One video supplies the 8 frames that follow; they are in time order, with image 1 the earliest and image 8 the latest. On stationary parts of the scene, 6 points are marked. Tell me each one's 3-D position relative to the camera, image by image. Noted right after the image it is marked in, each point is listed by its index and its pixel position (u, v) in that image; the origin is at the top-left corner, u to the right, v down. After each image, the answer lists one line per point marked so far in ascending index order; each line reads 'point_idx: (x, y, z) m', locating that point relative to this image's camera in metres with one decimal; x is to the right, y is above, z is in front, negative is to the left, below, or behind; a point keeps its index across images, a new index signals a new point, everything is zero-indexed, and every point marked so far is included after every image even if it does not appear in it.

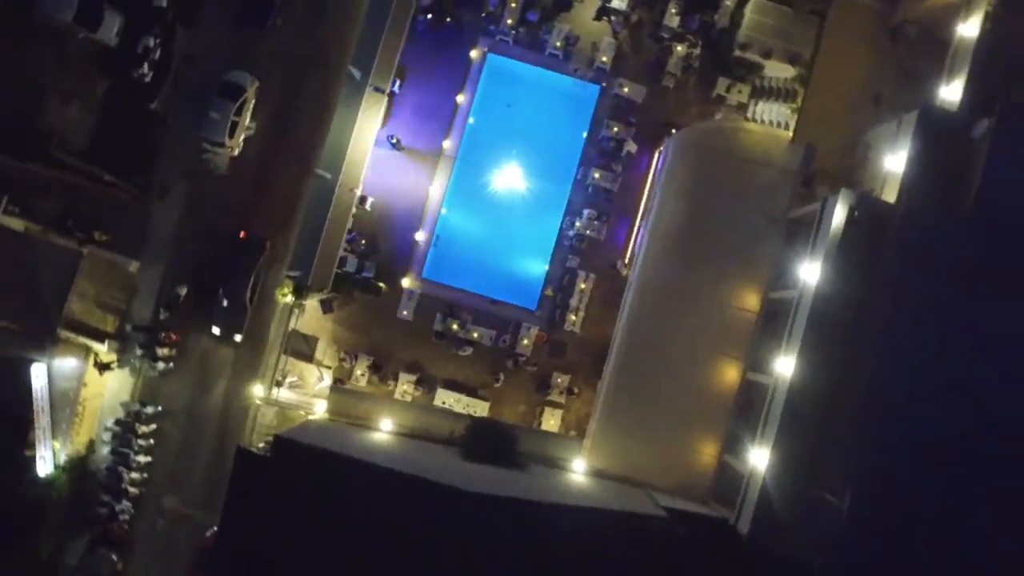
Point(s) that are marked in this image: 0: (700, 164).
0: (+3.2, +2.1, +15.3) m
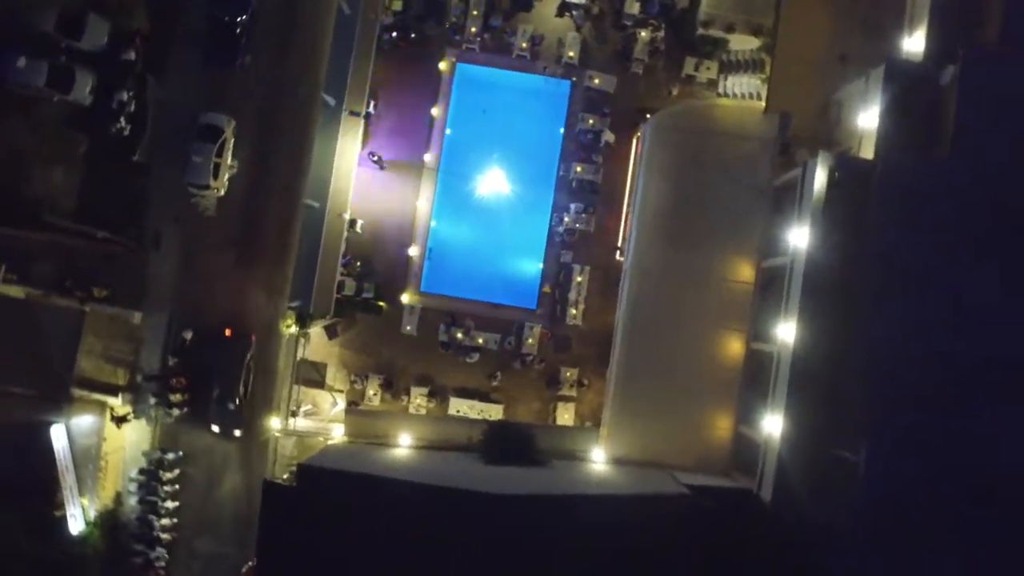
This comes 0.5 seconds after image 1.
0: (+2.9, +2.5, +15.5) m
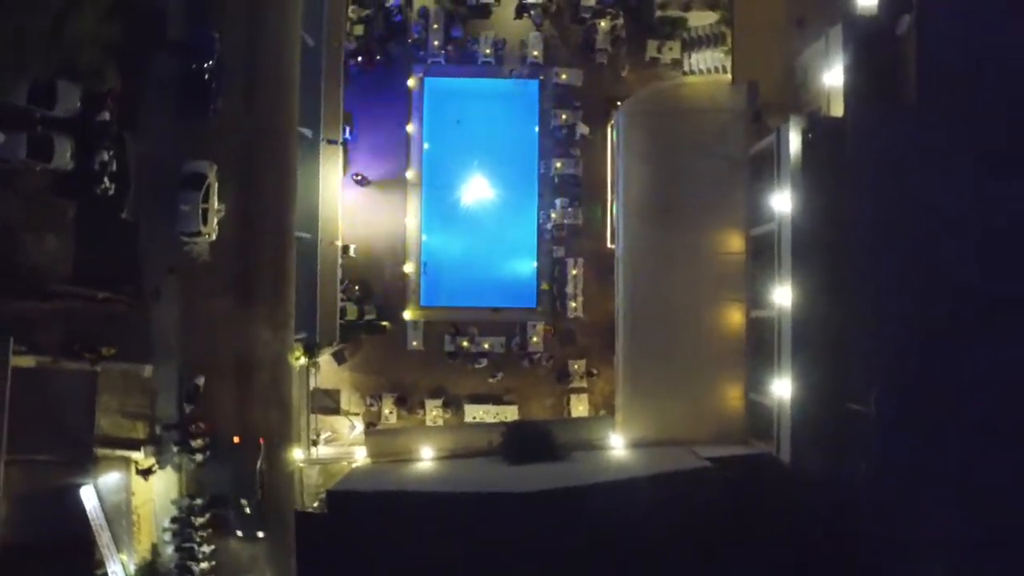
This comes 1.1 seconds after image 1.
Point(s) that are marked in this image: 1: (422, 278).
0: (+2.5, +2.8, +15.7) m
1: (-1.7, +0.2, +16.3) m
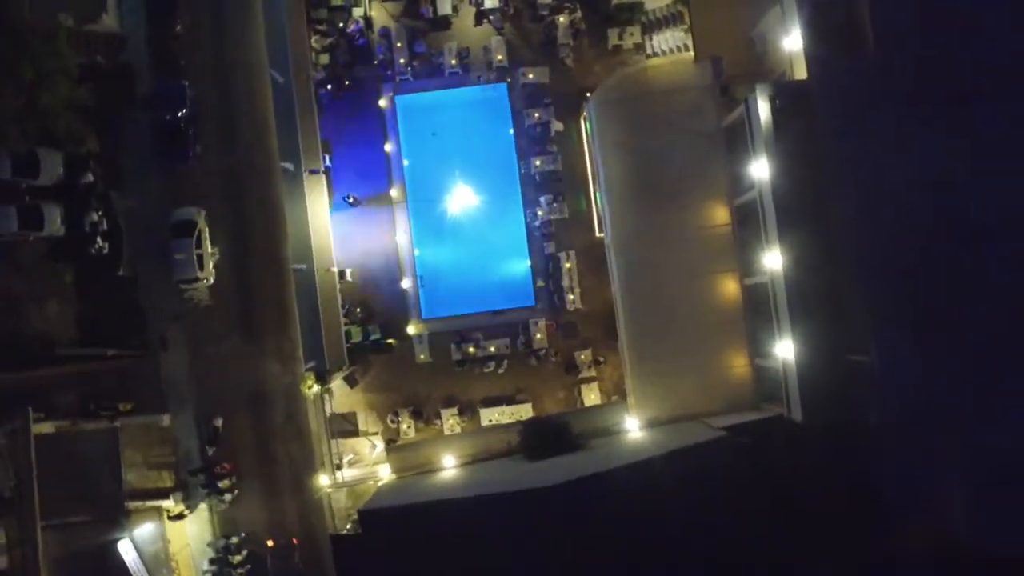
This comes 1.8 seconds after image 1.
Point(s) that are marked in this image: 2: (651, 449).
0: (+2.0, +3.1, +16.0) m
1: (-1.7, -0.1, +16.6) m
2: (+2.2, -2.5, +13.8) m
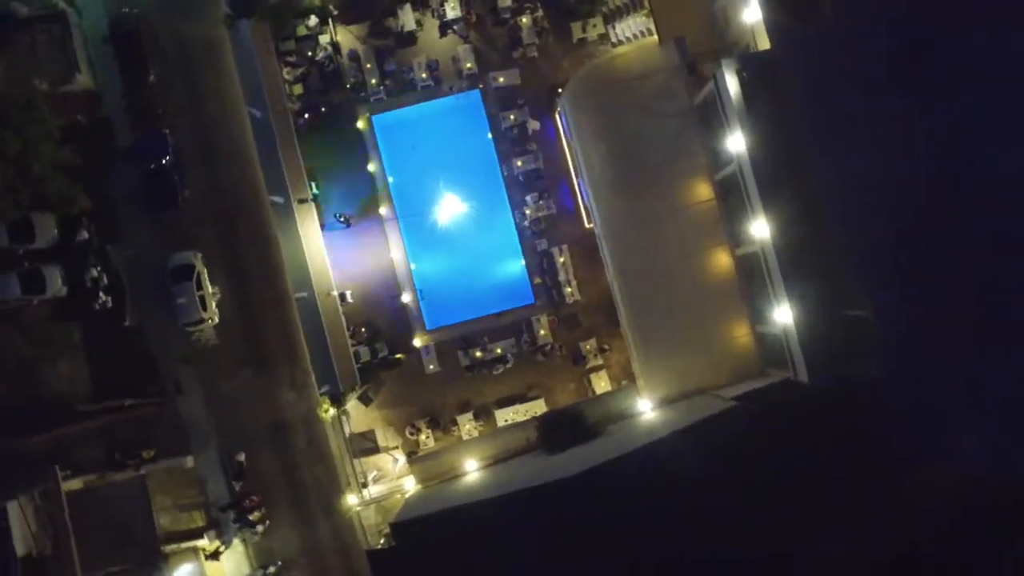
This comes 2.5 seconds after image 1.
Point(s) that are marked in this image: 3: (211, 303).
0: (+1.6, +3.3, +16.3) m
1: (-1.7, -0.3, +16.9) m
2: (+2.5, -2.2, +14.1) m
3: (-5.4, -0.3, +15.9) m
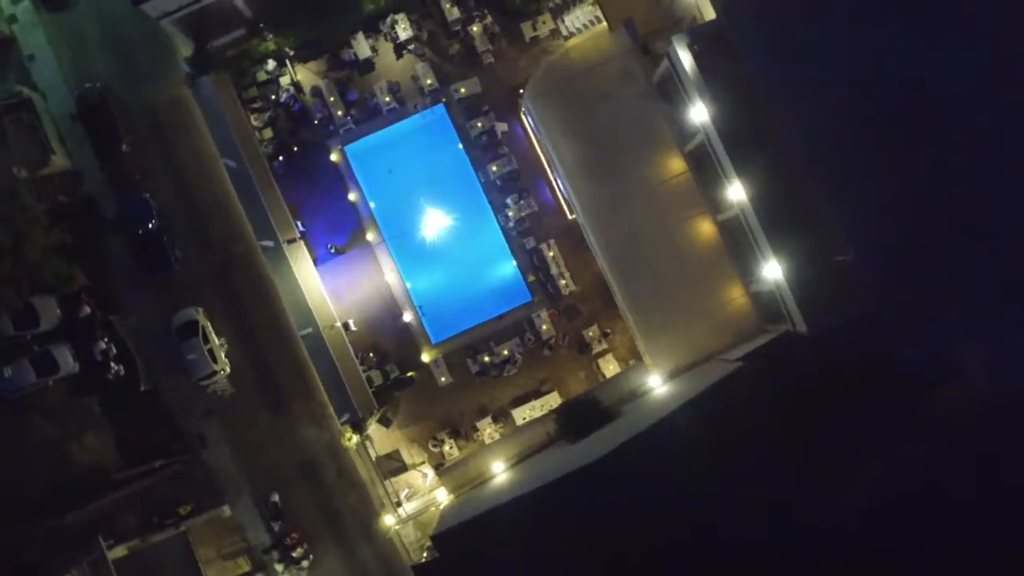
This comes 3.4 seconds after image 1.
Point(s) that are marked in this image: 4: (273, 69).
0: (+0.9, +3.5, +16.7) m
1: (-1.7, -0.6, +17.3) m
2: (+2.7, -1.8, +14.5) m
3: (-5.3, -1.2, +16.3) m
4: (-4.5, +4.2, +16.8) m
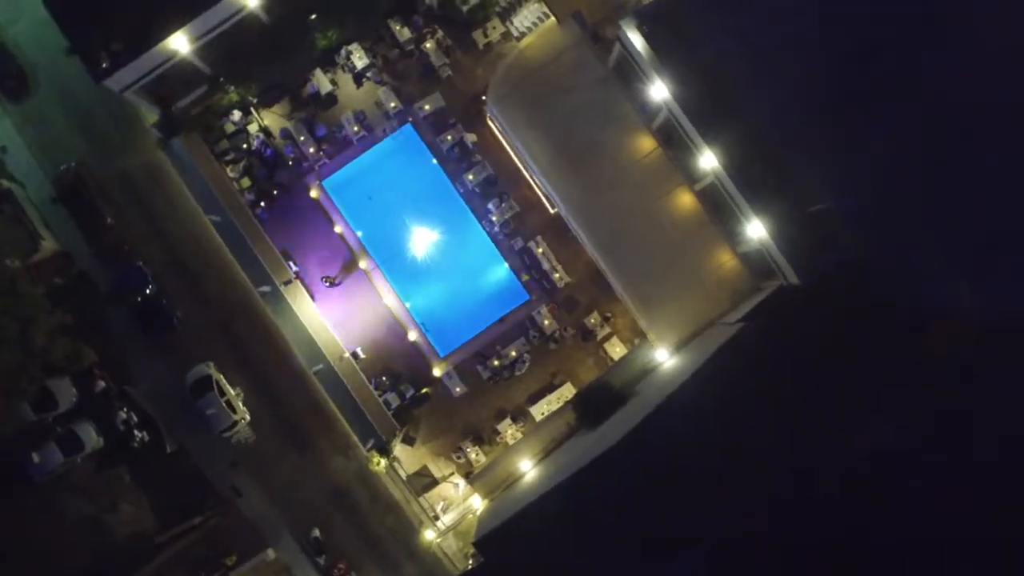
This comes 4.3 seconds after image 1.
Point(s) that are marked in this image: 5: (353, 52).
0: (+0.2, +3.6, +17.0) m
1: (-1.7, -0.9, +17.6) m
2: (+3.0, -1.4, +14.9) m
3: (-5.1, -2.2, +16.6) m
4: (-5.3, +3.3, +17.1) m
5: (-3.1, +4.6, +17.4) m
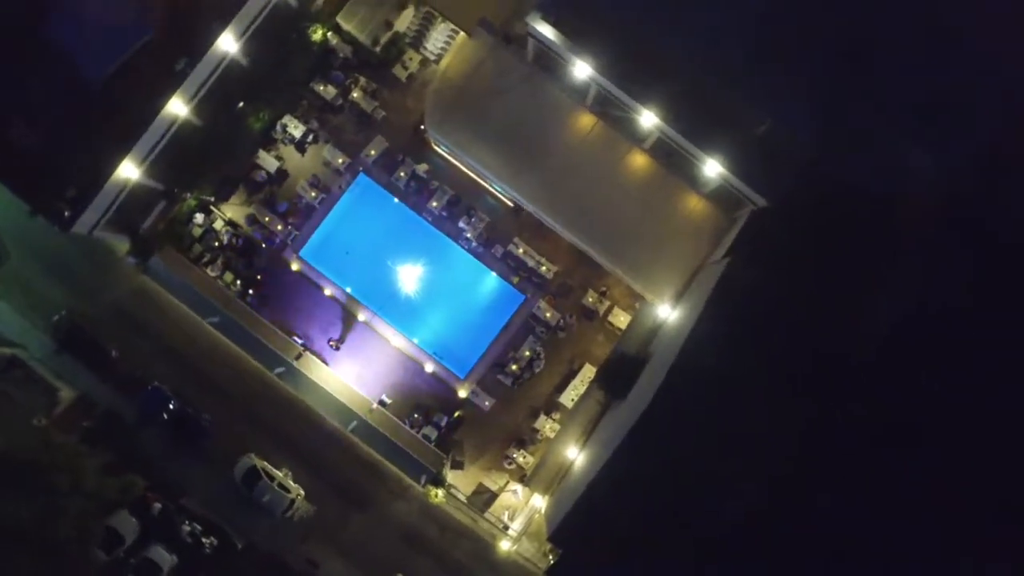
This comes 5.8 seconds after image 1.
0: (-1.0, +3.4, +17.6) m
1: (-1.4, -1.5, +18.2) m
2: (+3.2, -0.5, +15.5) m
3: (-4.3, -3.8, +17.1) m
4: (-6.1, +1.3, +17.6) m
5: (-4.5, +3.3, +17.9) m
